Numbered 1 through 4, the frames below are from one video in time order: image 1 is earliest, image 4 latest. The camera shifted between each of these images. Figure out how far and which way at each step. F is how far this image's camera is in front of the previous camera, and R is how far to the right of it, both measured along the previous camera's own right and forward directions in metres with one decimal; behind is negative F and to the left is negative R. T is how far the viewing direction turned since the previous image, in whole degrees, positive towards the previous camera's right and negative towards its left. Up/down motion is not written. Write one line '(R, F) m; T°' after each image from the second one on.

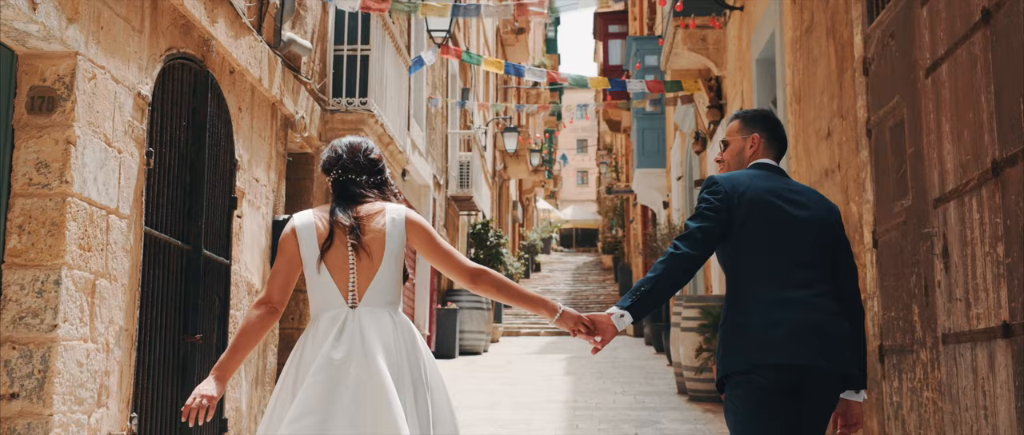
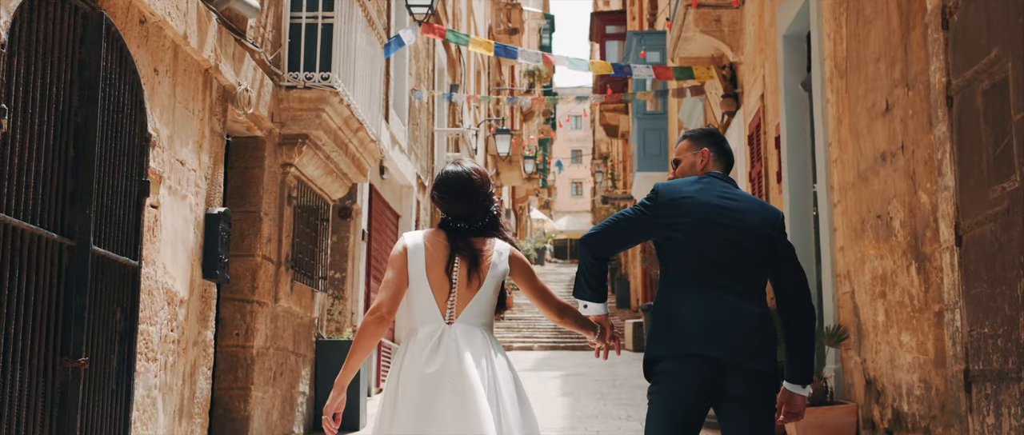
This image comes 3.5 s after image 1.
(0.0, +1.3) m; 0°
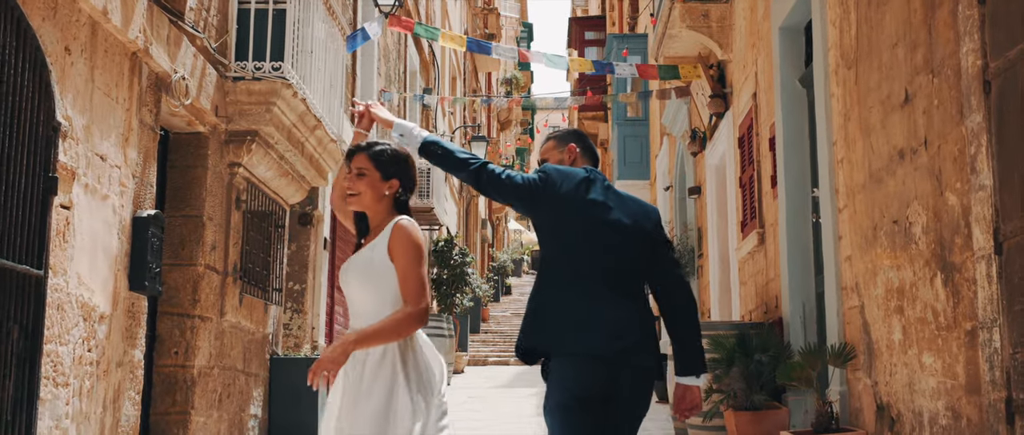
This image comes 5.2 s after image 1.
(0.0, +0.7) m; +1°
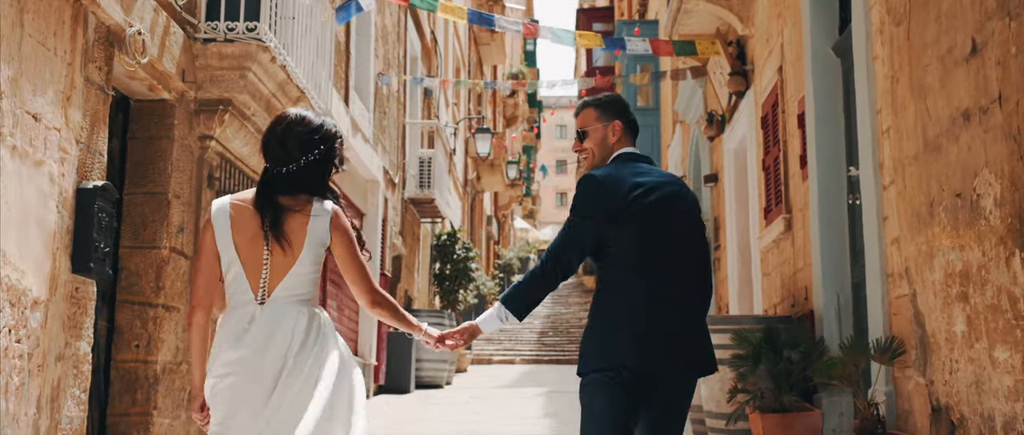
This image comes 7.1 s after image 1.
(0.0, +0.7) m; 0°
